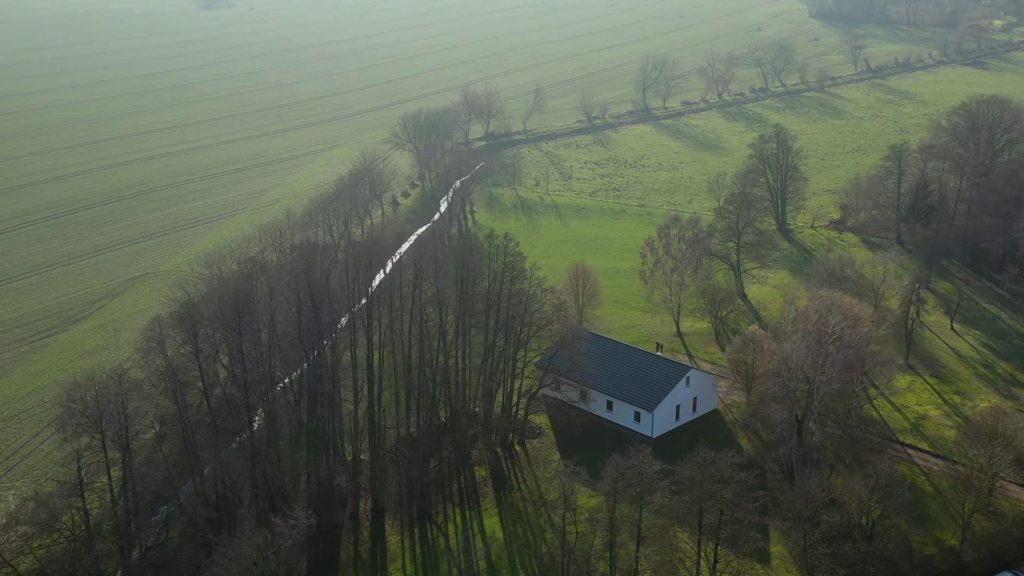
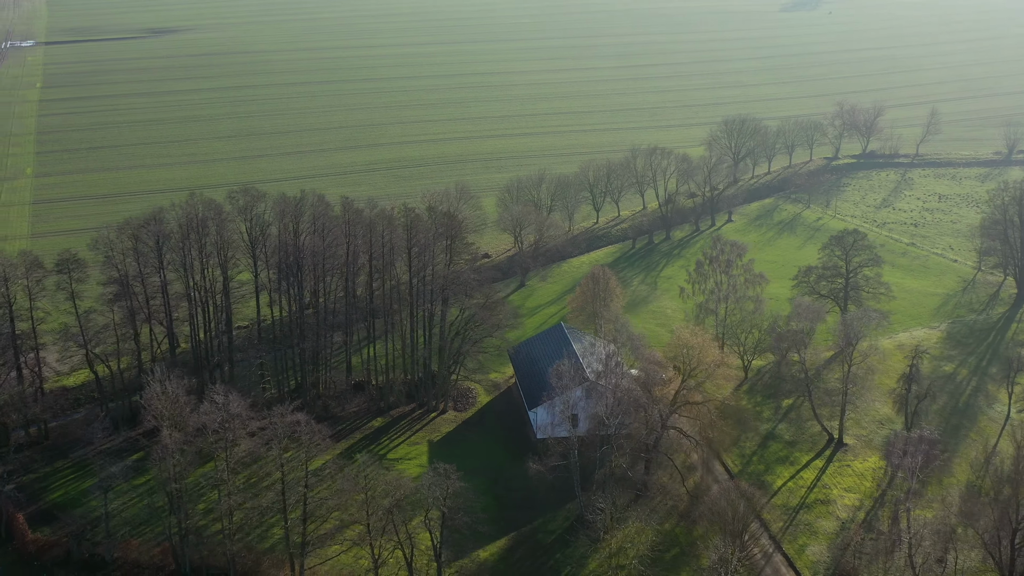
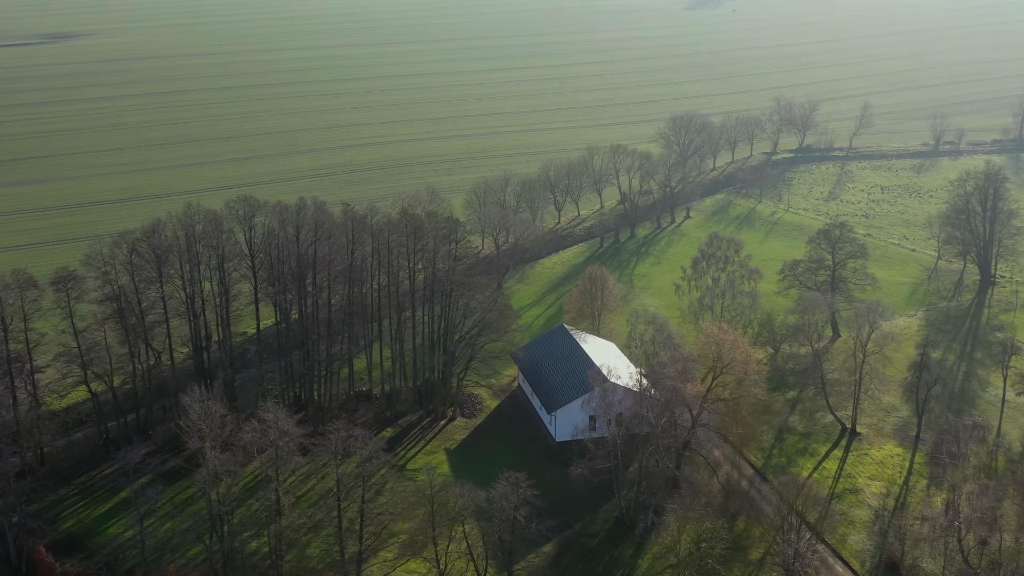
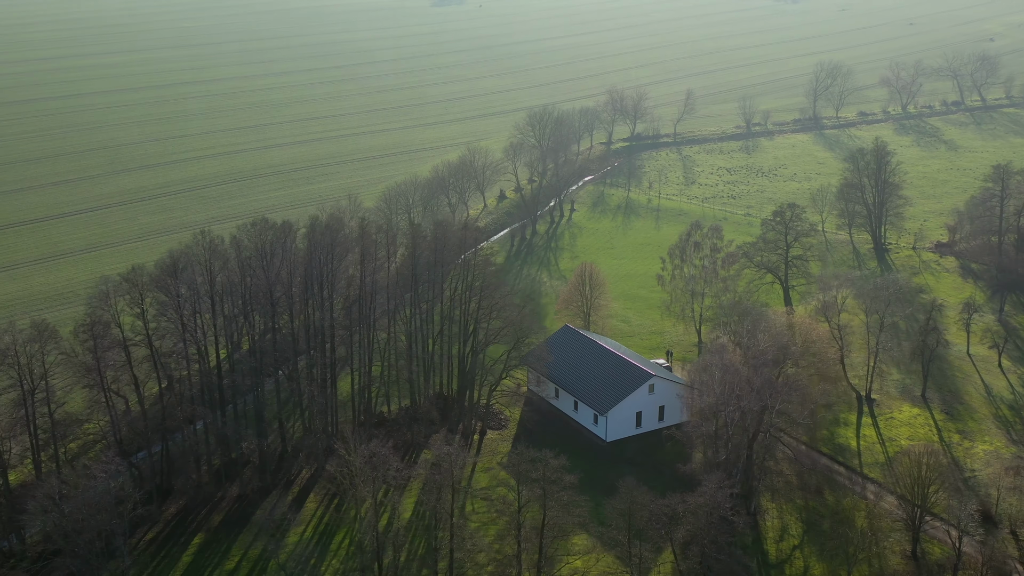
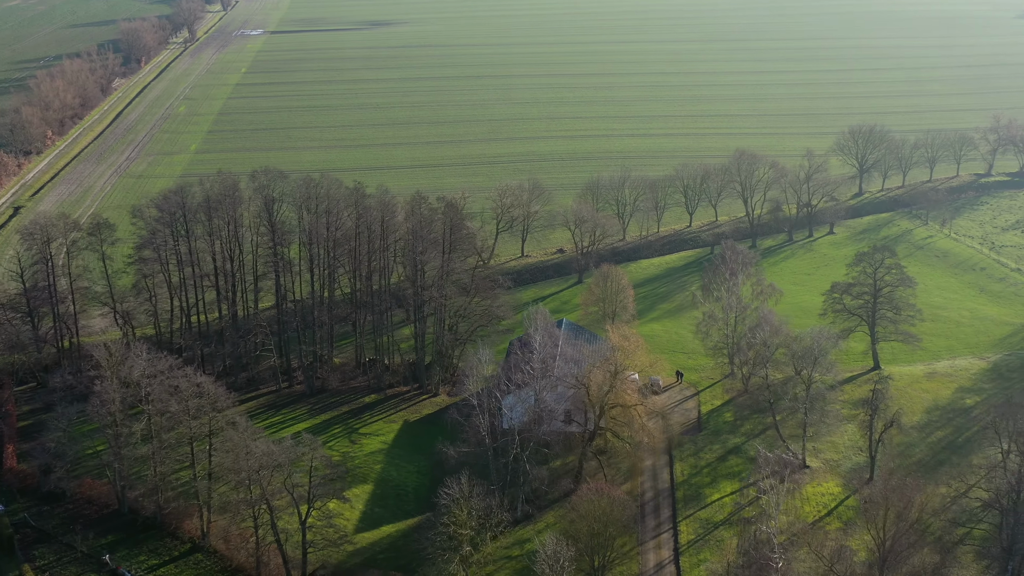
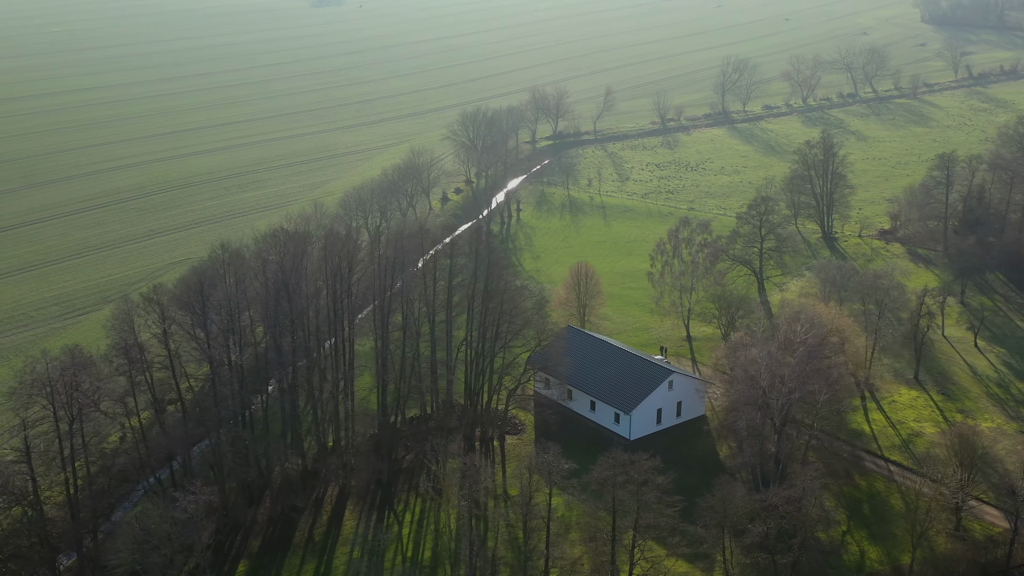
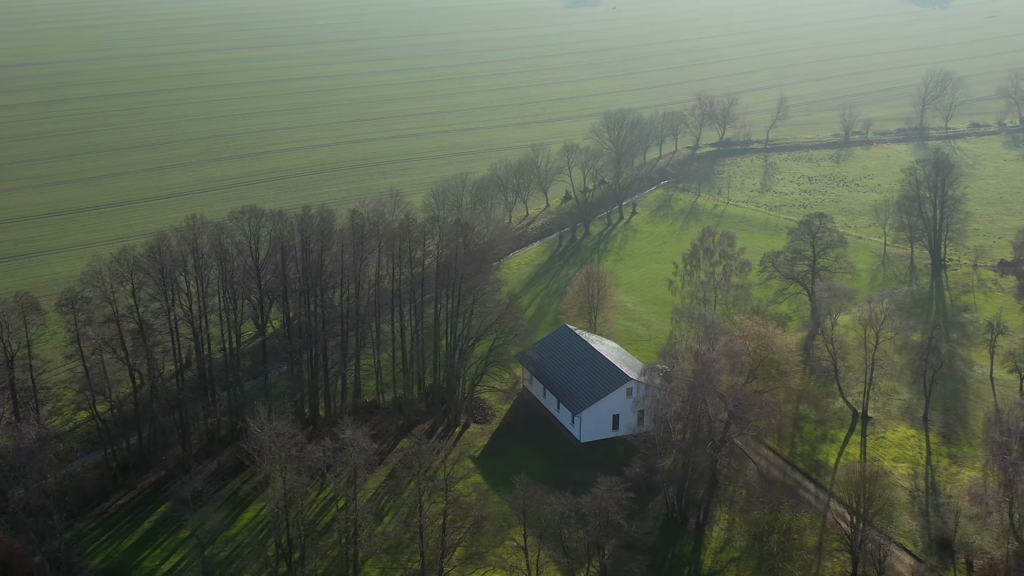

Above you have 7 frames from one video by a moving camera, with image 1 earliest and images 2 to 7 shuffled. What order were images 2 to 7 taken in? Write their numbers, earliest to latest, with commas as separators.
6, 4, 7, 3, 2, 5
